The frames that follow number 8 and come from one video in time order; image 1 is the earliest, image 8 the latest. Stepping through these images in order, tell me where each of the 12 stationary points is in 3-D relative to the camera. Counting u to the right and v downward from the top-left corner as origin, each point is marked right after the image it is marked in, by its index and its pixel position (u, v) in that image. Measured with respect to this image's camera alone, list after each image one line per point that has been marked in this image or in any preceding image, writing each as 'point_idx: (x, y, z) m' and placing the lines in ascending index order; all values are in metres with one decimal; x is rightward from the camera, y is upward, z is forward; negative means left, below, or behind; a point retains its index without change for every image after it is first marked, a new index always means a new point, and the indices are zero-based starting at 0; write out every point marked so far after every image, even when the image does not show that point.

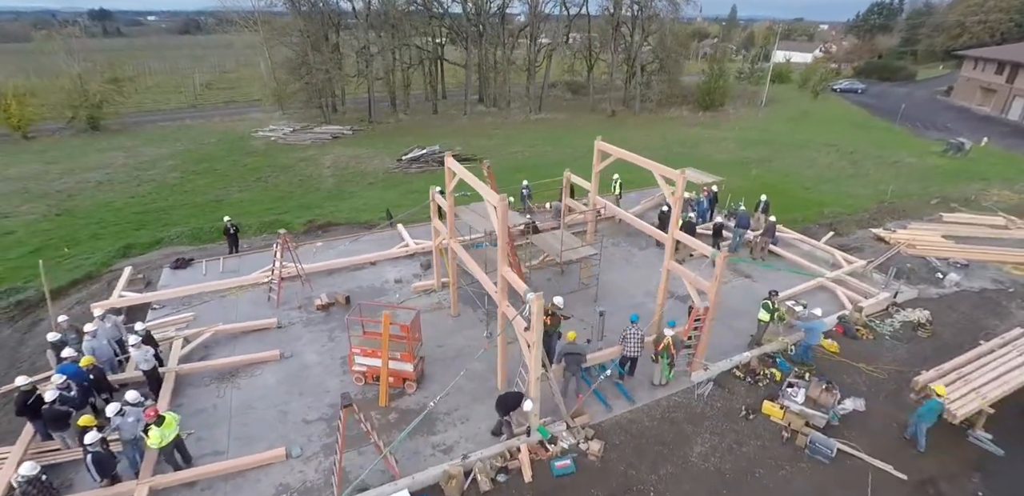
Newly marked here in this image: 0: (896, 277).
0: (+11.0, -0.9, +14.3) m
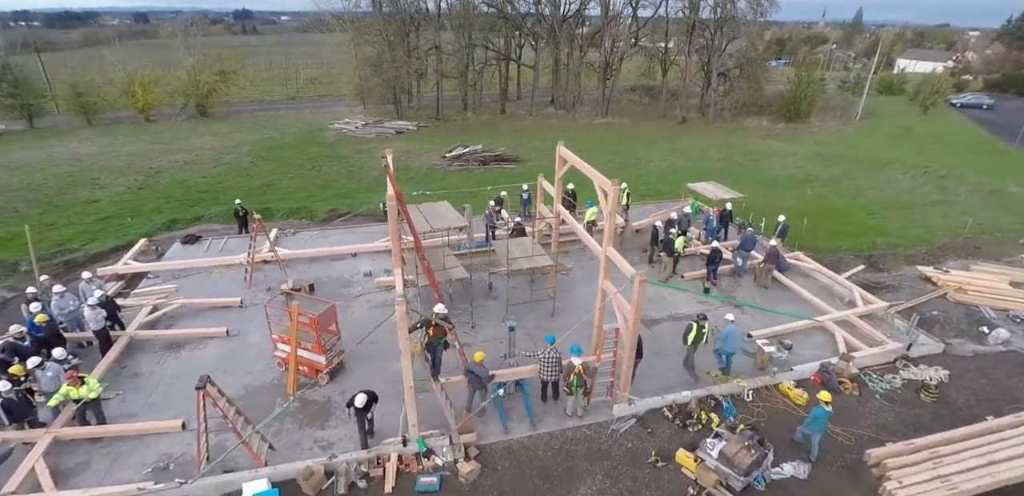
0: (+9.9, -1.9, +12.0) m
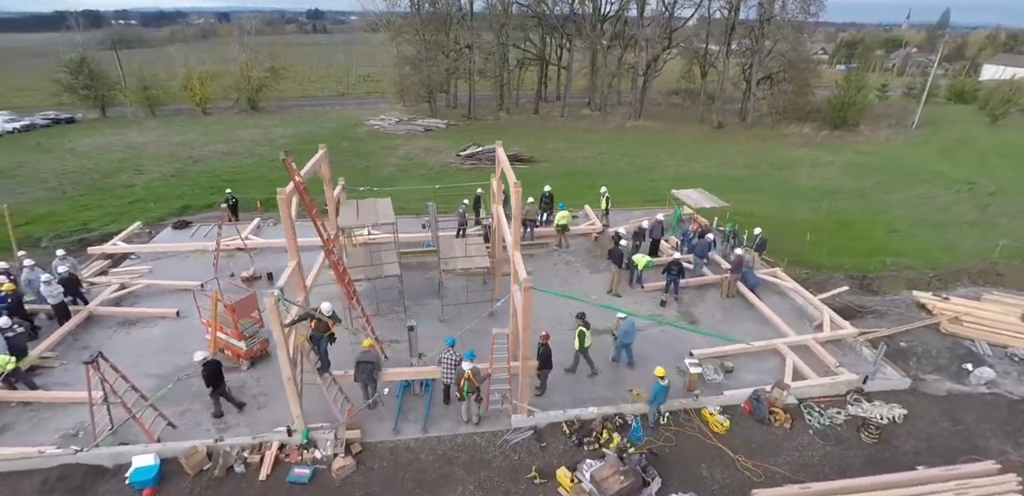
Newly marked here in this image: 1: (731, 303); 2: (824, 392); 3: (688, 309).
0: (+8.3, -2.4, +10.8) m
1: (+5.6, -1.4, +12.7) m
2: (+6.0, -2.8, +9.6) m
3: (+4.4, -1.6, +12.4) m
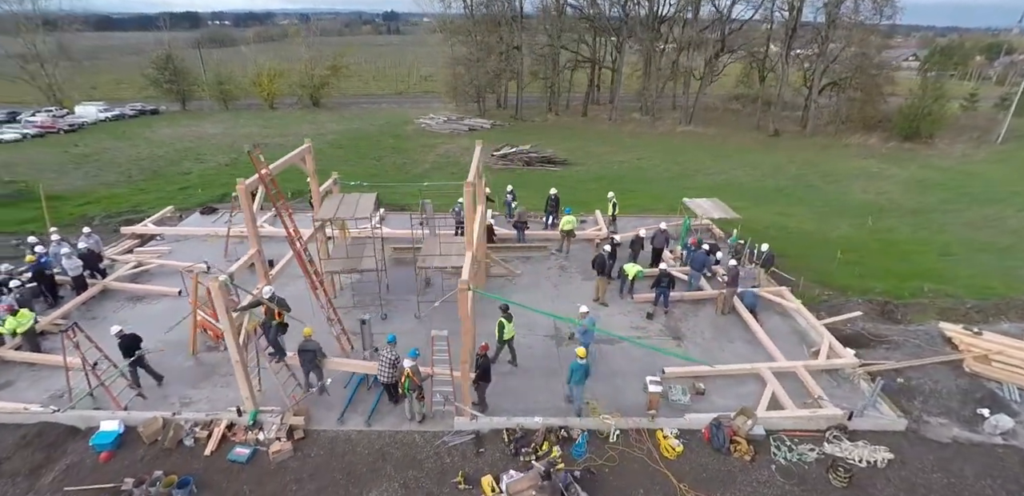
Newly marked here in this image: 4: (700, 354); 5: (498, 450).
0: (+7.5, -2.9, +9.6) m
1: (+5.1, -1.8, +11.9) m
2: (+5.1, -3.1, +8.8) m
3: (+3.8, -1.8, +11.7) m
4: (+4.1, -2.3, +10.8) m
5: (-0.2, -3.4, +8.3) m
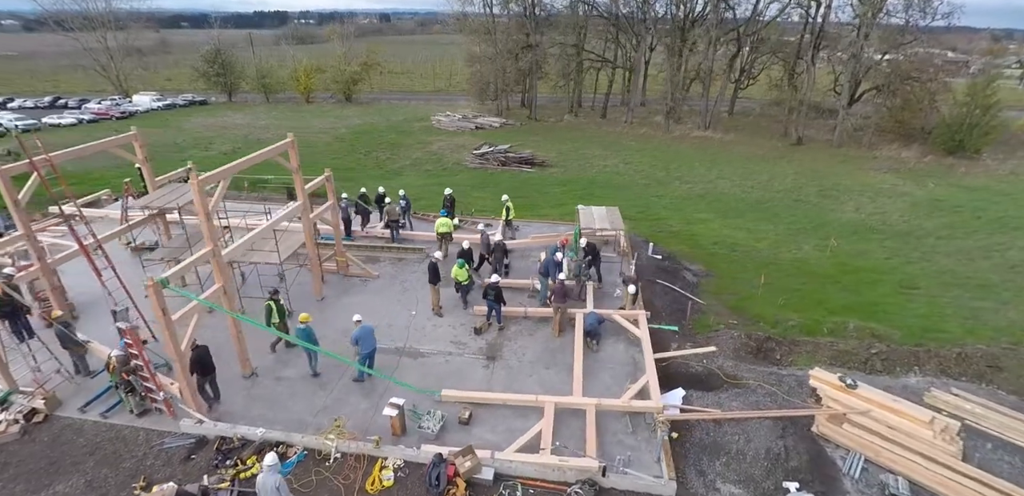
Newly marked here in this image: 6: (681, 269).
0: (+3.0, -3.3, +8.1) m
1: (+1.0, -2.1, +10.6) m
2: (+0.4, -3.4, +7.6) m
3: (-0.3, -2.0, +10.6) m
4: (-0.2, -2.5, +9.7) m
5: (-4.9, -3.3, +7.8) m
6: (+5.3, -0.6, +15.6) m
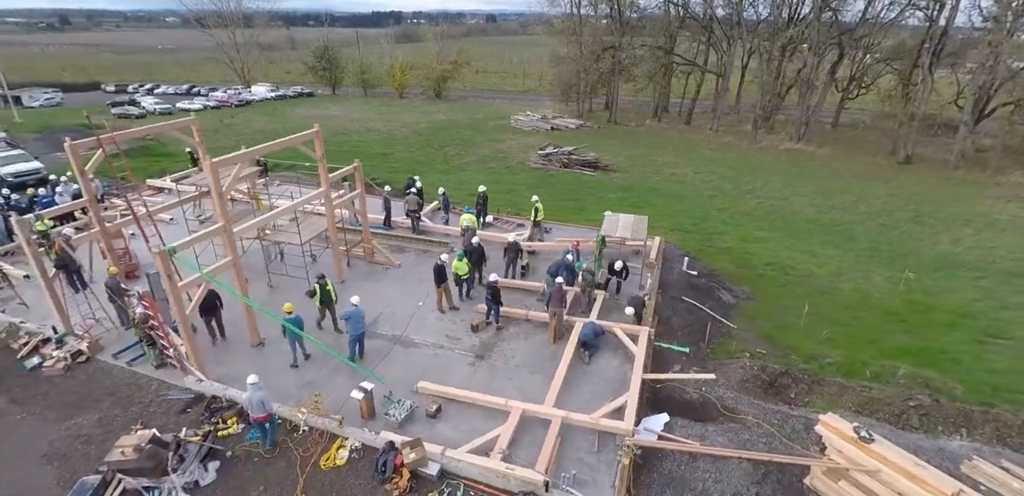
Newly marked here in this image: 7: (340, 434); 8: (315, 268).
0: (+2.2, -3.6, +7.5) m
1: (+0.8, -2.2, +10.3) m
2: (-0.4, -3.4, +7.5) m
3: (-0.4, -2.0, +10.6) m
4: (-0.6, -2.5, +9.6) m
5: (-5.5, -2.9, +8.6) m
6: (+6.1, -1.2, +14.5) m
7: (-2.8, -3.1, +8.2) m
8: (-5.2, -0.6, +13.2) m
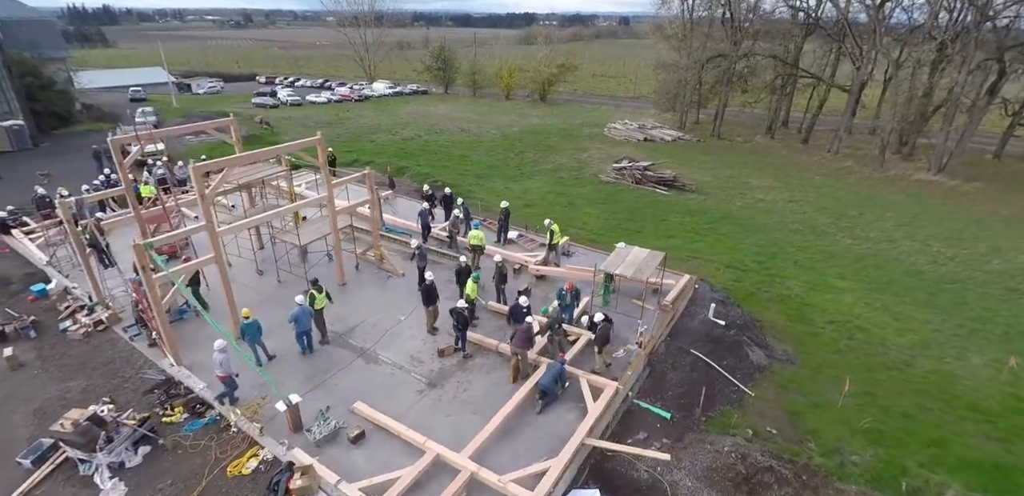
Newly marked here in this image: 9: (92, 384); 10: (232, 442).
0: (+0.5, -4.3, +6.5) m
1: (-0.1, -2.8, +9.6) m
2: (-2.0, -3.9, +7.1) m
3: (-1.2, -2.5, +10.1) m
4: (-1.7, -3.0, +9.2) m
5: (-6.7, -2.8, +9.3) m
6: (+6.0, -2.4, +12.5) m
7: (-4.2, -3.3, +8.3) m
8: (-5.1, -0.6, +13.7) m
9: (-8.2, -2.7, +9.7) m
10: (-4.7, -3.3, +8.4) m
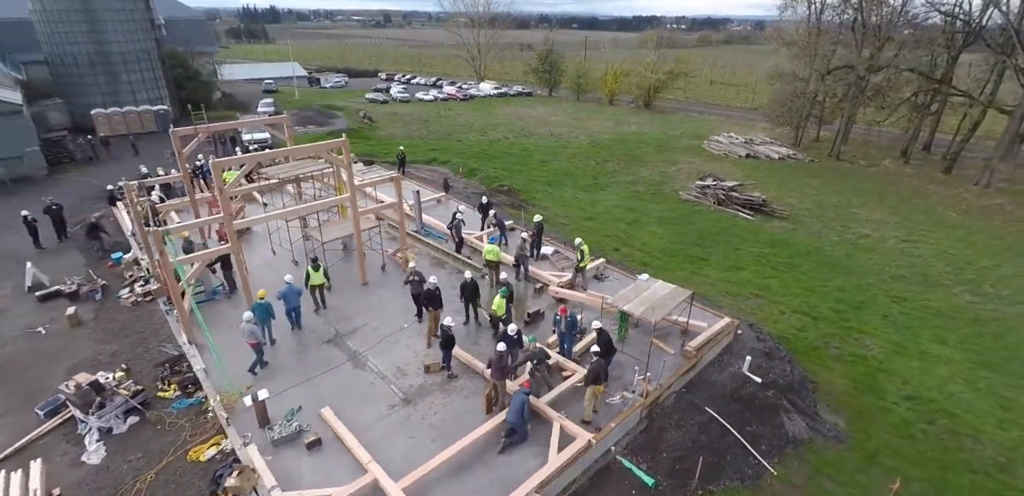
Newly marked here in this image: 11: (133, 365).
0: (-0.9, -4.7, +5.9) m
1: (-0.6, -3.1, +9.0) m
2: (-3.1, -4.0, +6.9) m
3: (-1.6, -2.8, +9.7) m
4: (-2.3, -3.2, +8.9) m
5: (-7.1, -2.5, +10.1) m
6: (+5.9, -3.4, +10.5) m
7: (-5.0, -3.2, +8.6) m
8: (-4.4, -0.5, +14.0) m
9: (-8.5, -2.2, +10.8) m
10: (-5.4, -3.1, +8.8) m
11: (-7.7, -2.4, +10.2) m
